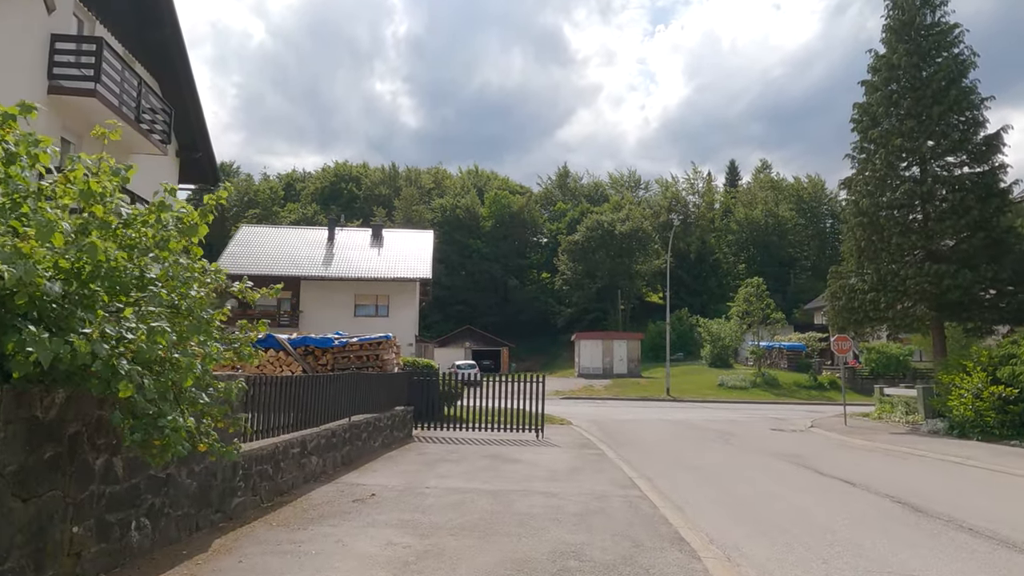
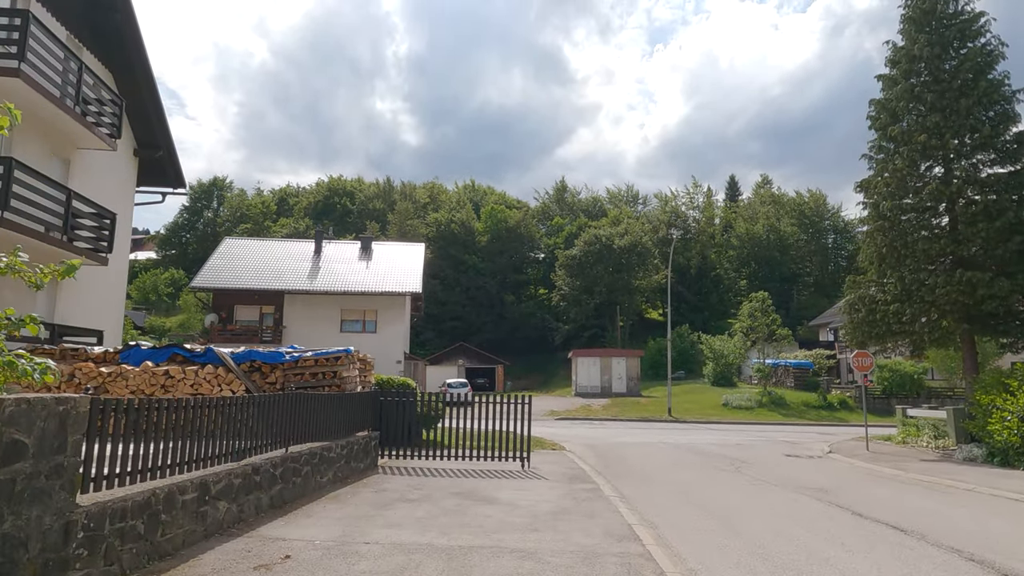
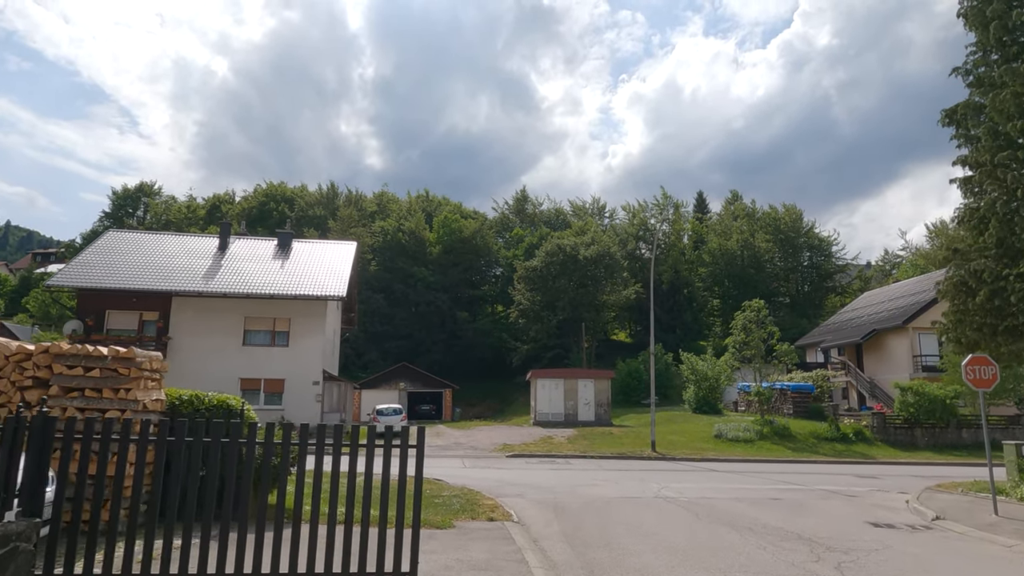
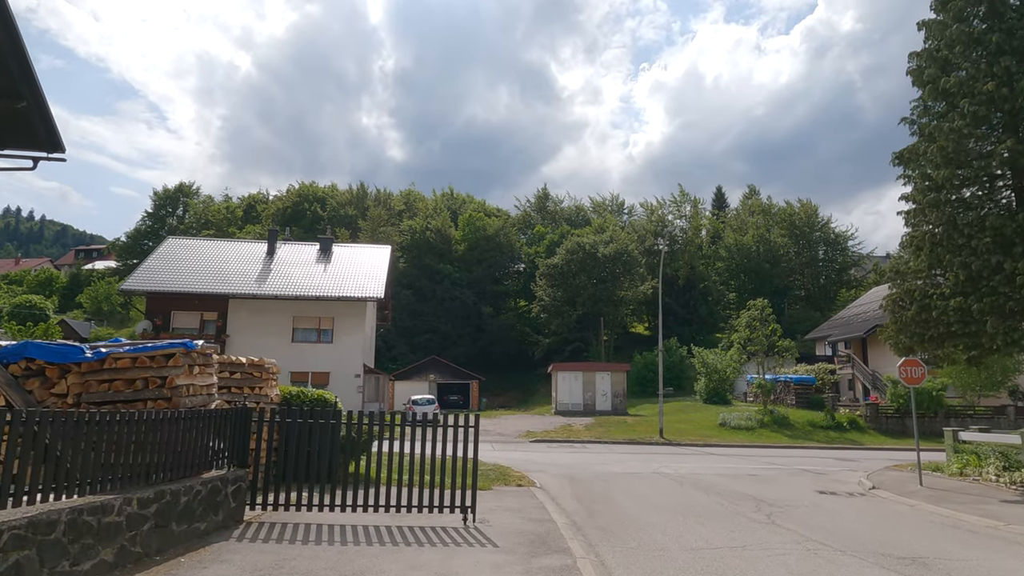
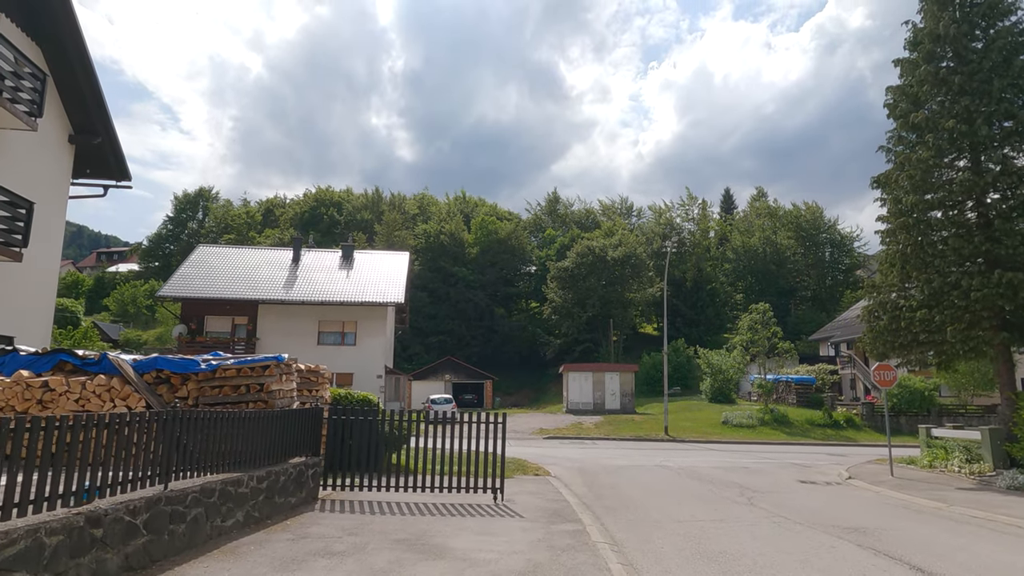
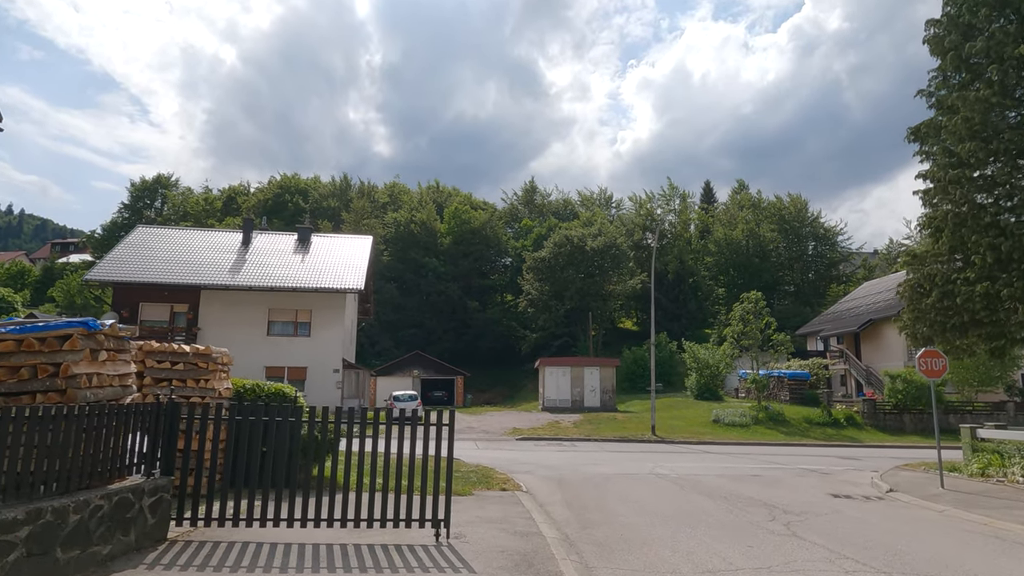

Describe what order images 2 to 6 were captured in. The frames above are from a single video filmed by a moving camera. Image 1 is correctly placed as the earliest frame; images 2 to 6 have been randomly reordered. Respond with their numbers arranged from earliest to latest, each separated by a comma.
2, 5, 4, 6, 3
